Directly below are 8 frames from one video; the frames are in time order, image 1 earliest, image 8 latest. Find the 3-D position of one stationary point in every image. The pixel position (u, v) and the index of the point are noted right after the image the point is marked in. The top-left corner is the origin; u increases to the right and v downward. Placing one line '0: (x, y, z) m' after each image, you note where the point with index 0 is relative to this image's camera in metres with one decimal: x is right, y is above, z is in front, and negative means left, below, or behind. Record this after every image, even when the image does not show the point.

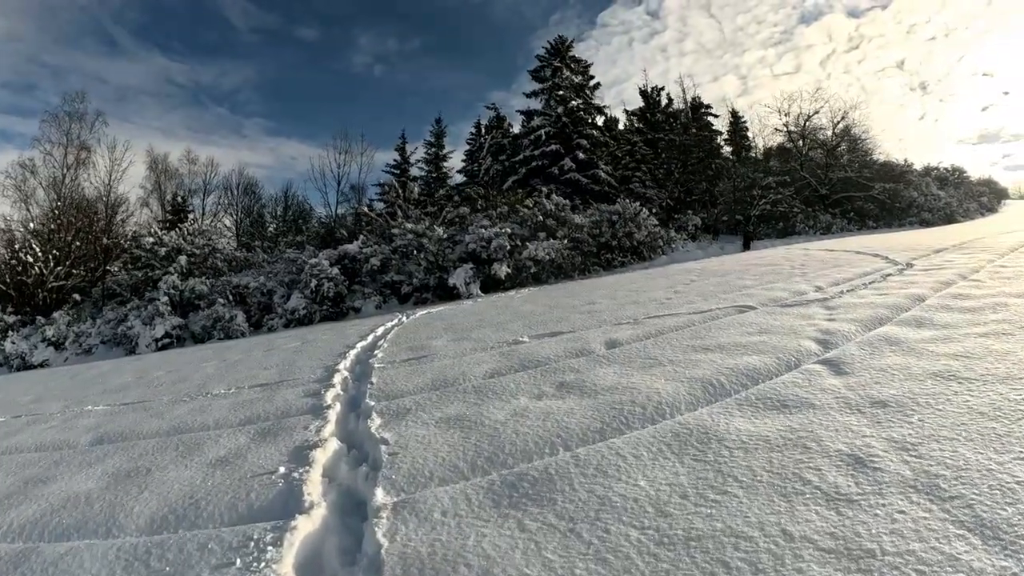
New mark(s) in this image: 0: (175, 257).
0: (-9.3, +0.9, +15.1) m
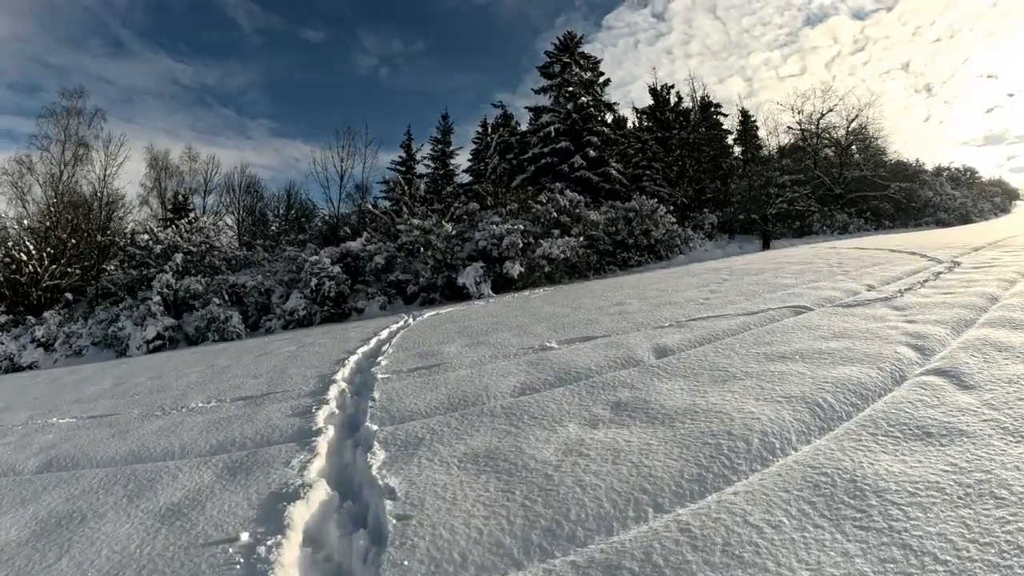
0: (-9.0, +1.0, +14.4) m
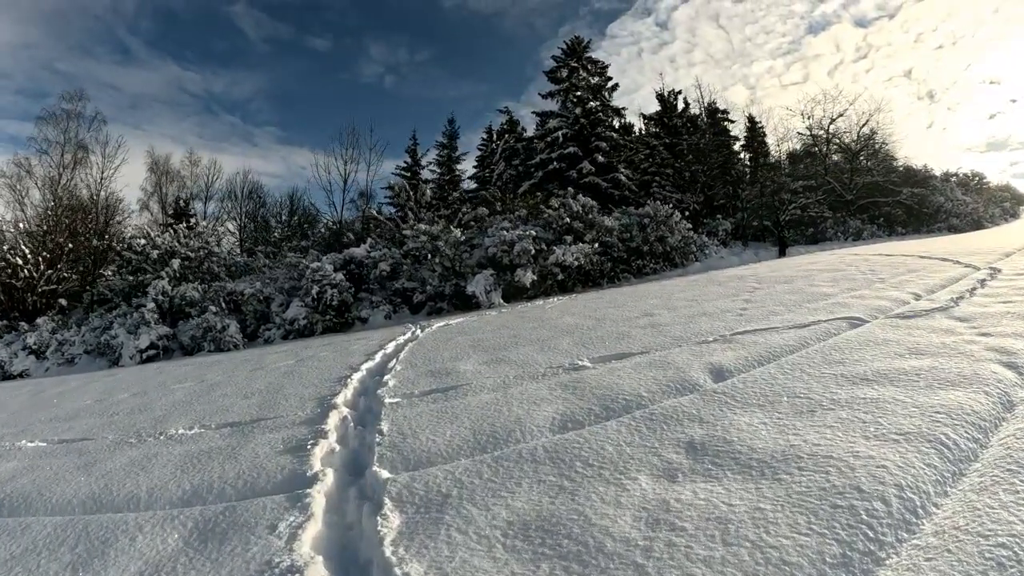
0: (-8.7, +0.8, +13.8) m
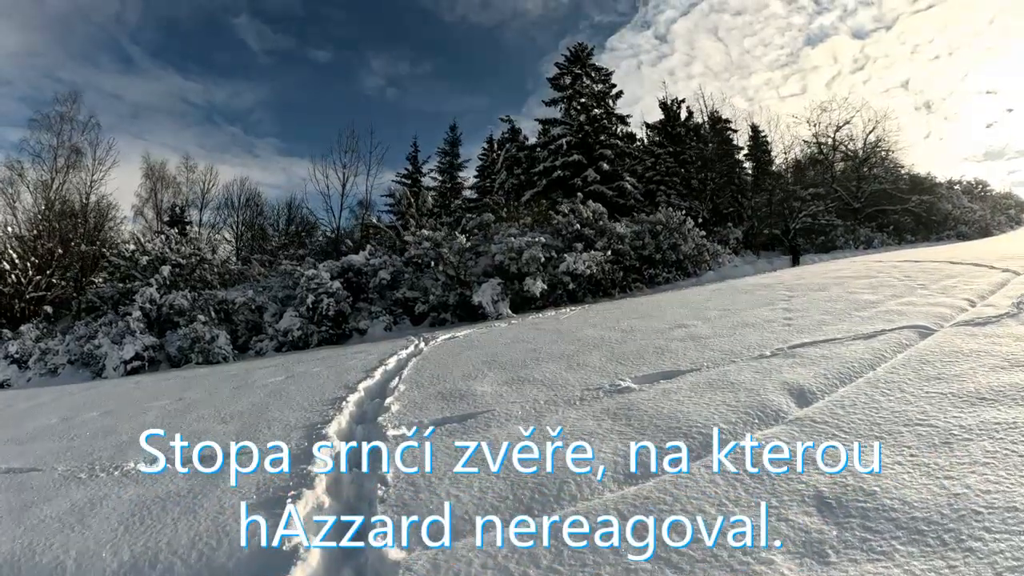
0: (-8.6, +0.5, +13.2) m
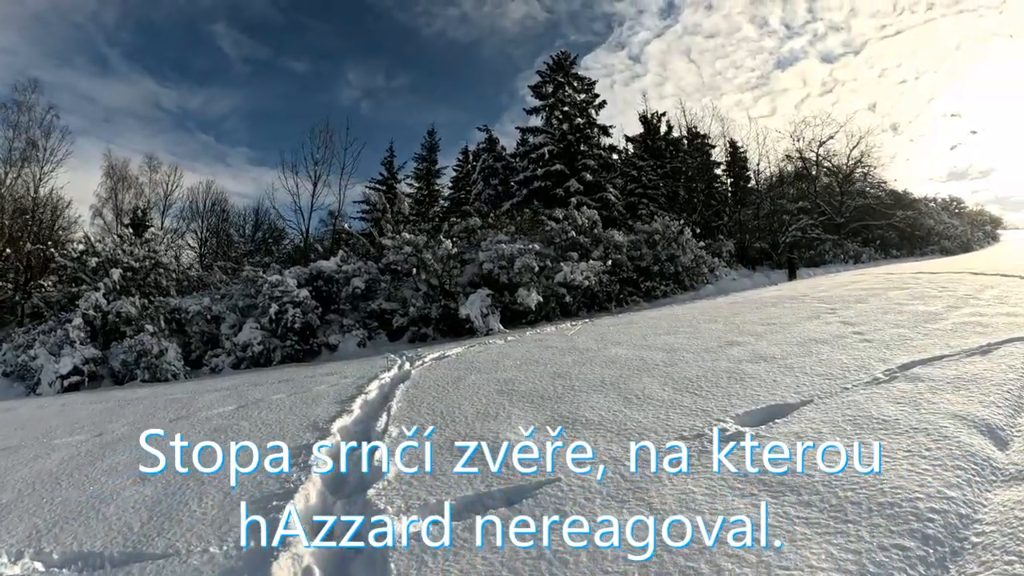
0: (-8.8, +0.3, +11.7) m
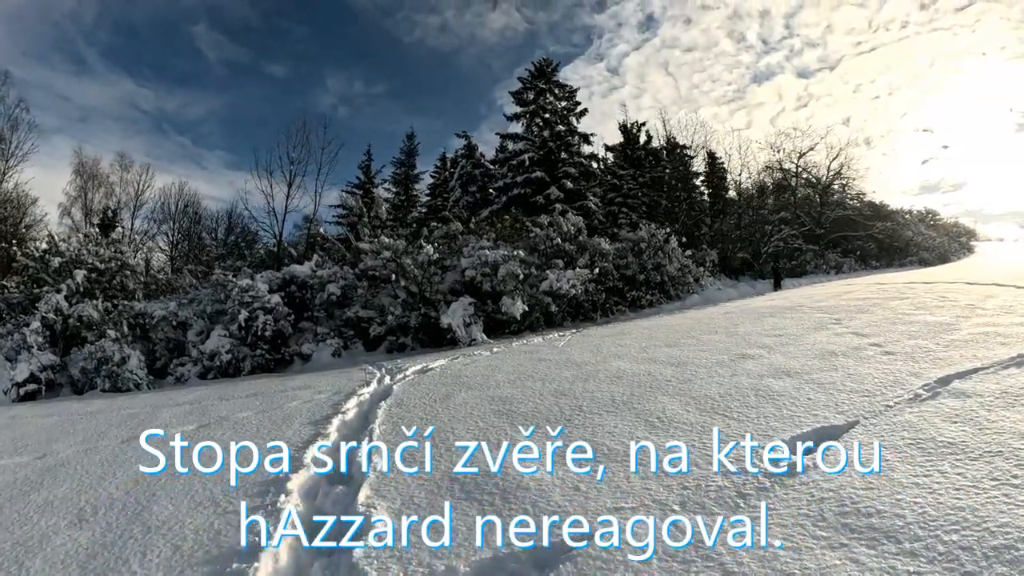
0: (-9.1, +0.2, +10.9) m
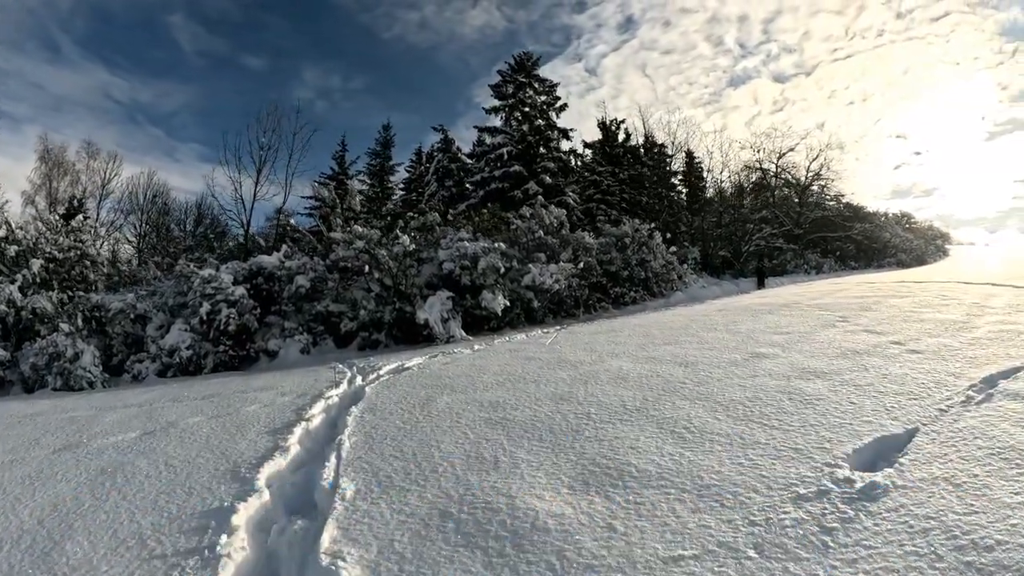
0: (-9.4, +0.4, +10.1) m
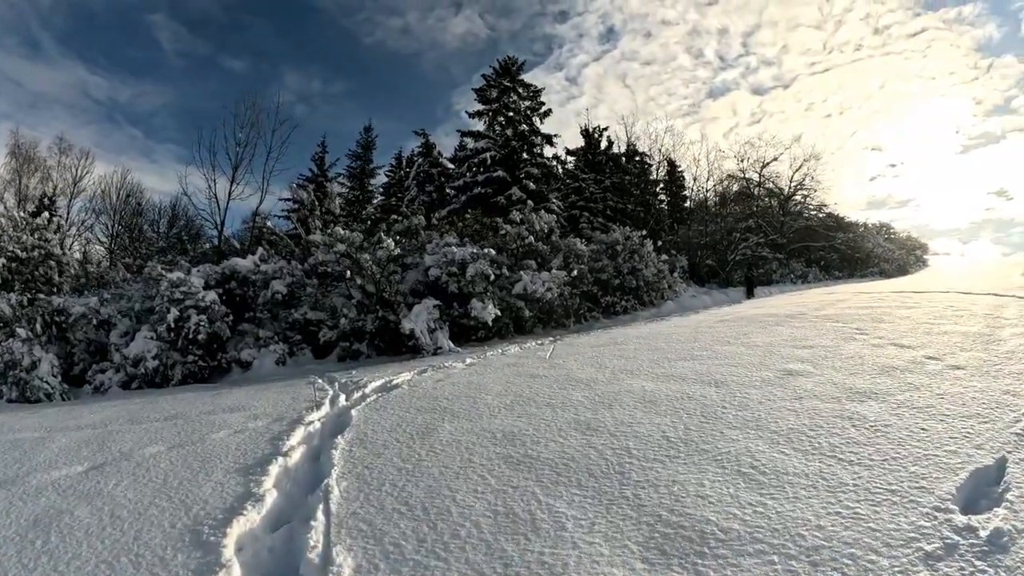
0: (-9.6, +0.3, +9.3) m
